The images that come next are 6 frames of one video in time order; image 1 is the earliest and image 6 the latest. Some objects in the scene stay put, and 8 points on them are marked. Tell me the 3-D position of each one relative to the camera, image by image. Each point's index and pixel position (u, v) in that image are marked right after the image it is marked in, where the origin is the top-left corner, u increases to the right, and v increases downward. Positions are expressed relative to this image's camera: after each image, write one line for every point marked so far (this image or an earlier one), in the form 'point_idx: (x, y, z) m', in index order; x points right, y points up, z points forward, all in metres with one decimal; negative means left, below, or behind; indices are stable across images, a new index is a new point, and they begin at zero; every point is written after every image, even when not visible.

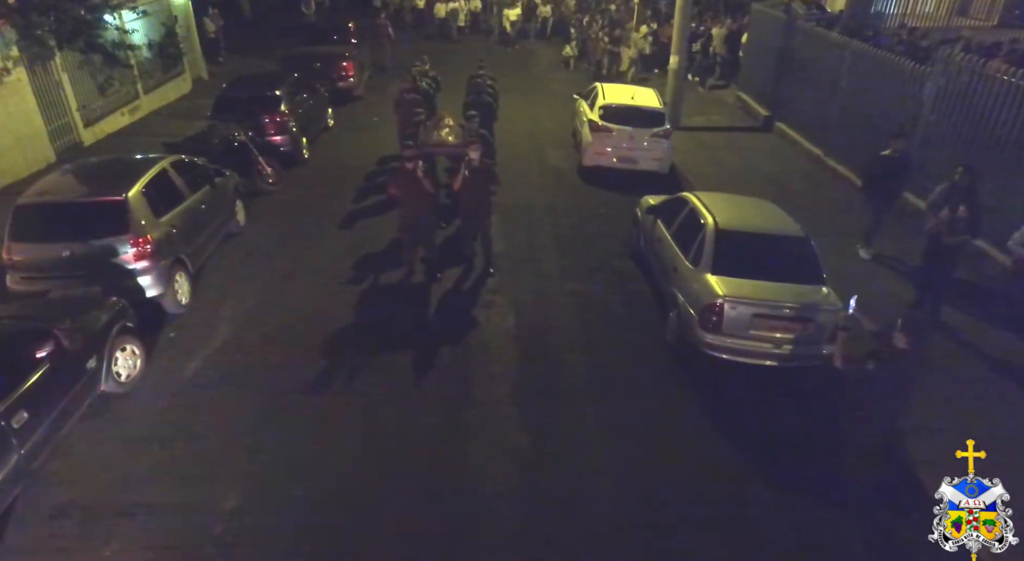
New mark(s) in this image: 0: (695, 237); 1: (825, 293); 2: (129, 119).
0: (+2.0, +0.5, +7.6) m
1: (+3.1, -0.1, +6.8) m
2: (-8.5, +3.6, +15.2) m
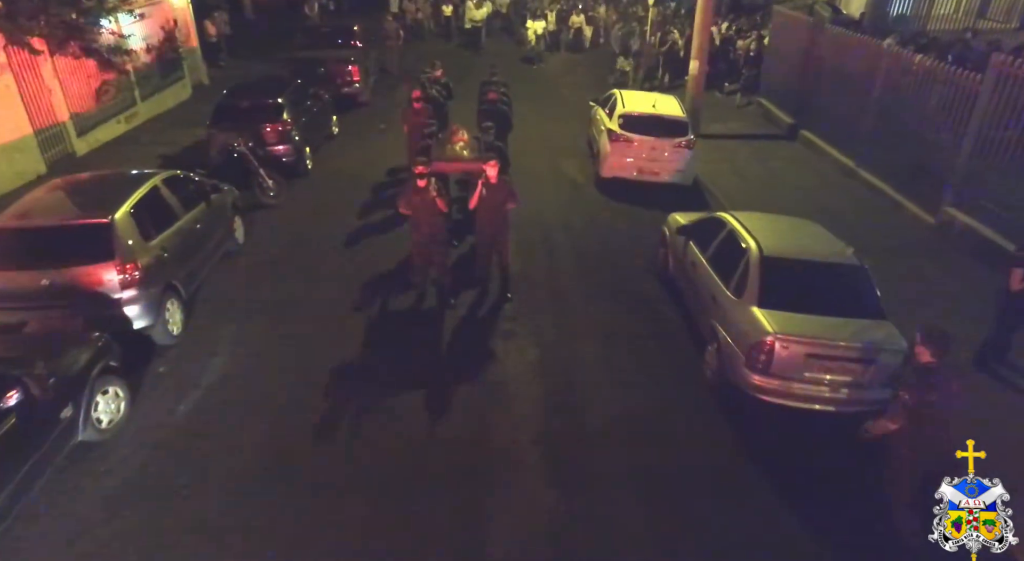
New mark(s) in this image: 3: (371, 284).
0: (+2.3, +0.2, +6.9) m
1: (+3.3, -0.4, +6.1) m
2: (-8.2, +3.3, +14.5) m
3: (-1.8, 0.0, +8.6) m
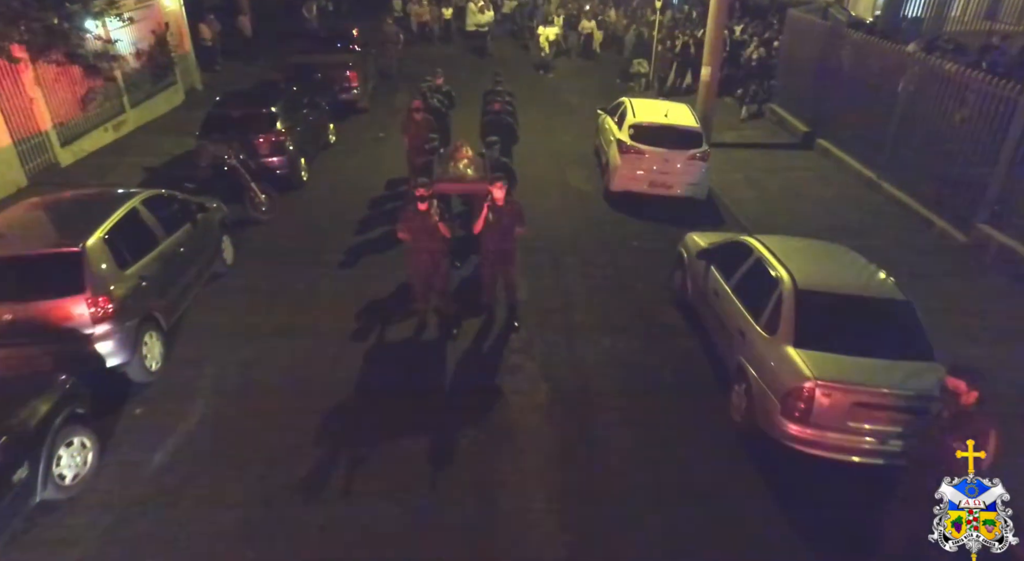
0: (+2.3, -0.1, +6.3) m
1: (+3.4, -0.8, +5.5) m
2: (-8.1, +3.0, +13.9) m
3: (-1.7, -0.3, +8.0) m
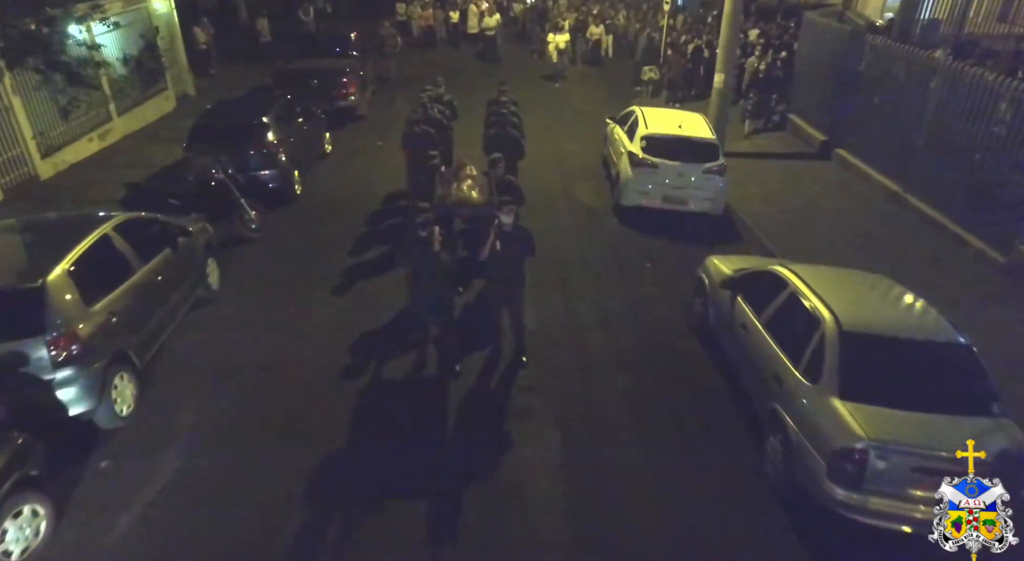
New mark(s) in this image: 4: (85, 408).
0: (+2.4, -0.5, +5.6) m
1: (+3.5, -1.1, +4.9) m
2: (-8.1, +2.6, +13.3) m
3: (-1.6, -0.7, +7.4) m
4: (-3.6, -1.1, +5.7) m
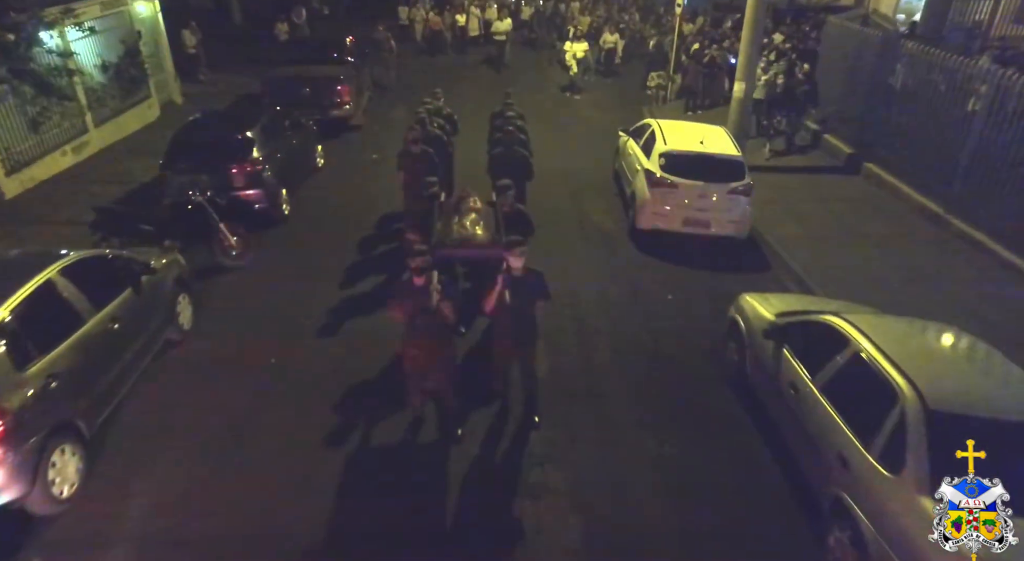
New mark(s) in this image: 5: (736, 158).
0: (+2.5, -0.9, +4.7) m
1: (+3.6, -1.5, +3.9) m
2: (-8.0, +2.2, +12.4) m
3: (-1.5, -1.1, +6.4) m
4: (-3.5, -1.5, +4.8) m
5: (+3.2, +1.7, +9.7) m
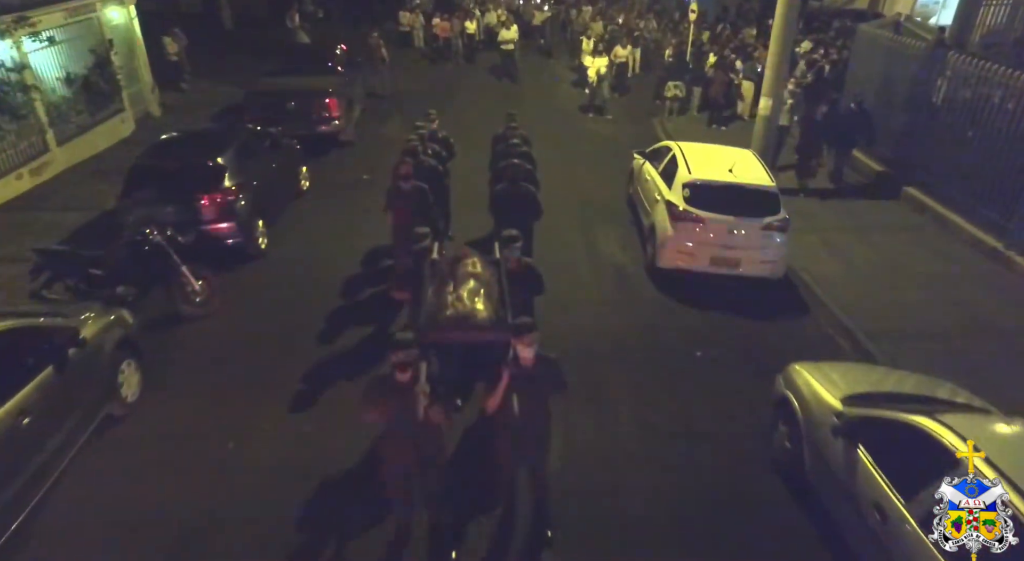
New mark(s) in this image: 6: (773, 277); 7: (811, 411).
0: (+2.6, -1.5, +3.5) m
1: (+3.6, -2.1, +2.7) m
2: (-7.9, +1.6, +11.2) m
3: (-1.5, -1.7, +5.3) m
4: (-3.4, -2.1, +3.6) m
5: (+3.2, +1.1, +8.5) m
6: (+3.3, 0.0, +8.7) m
7: (+2.3, -1.0, +5.3) m
